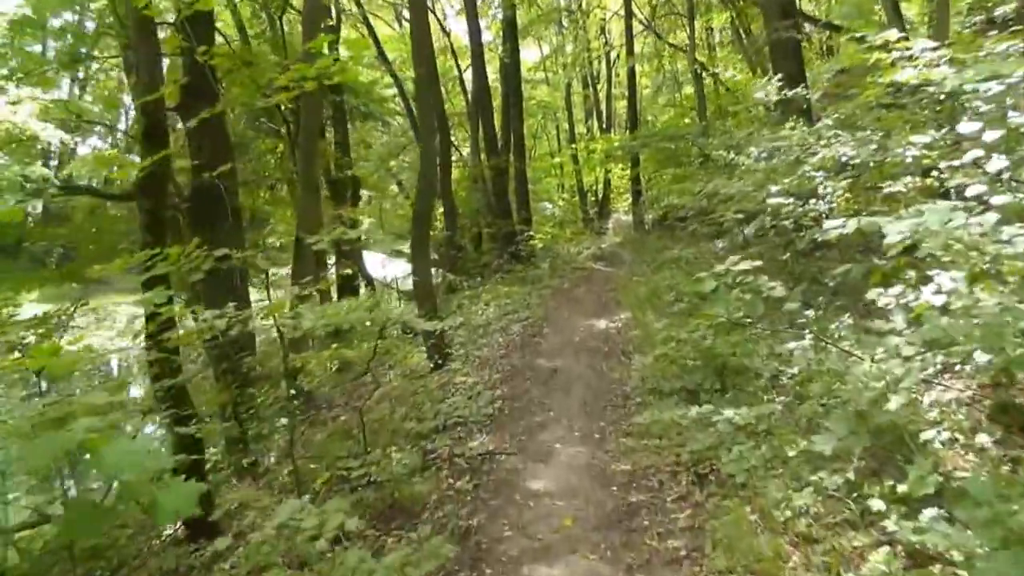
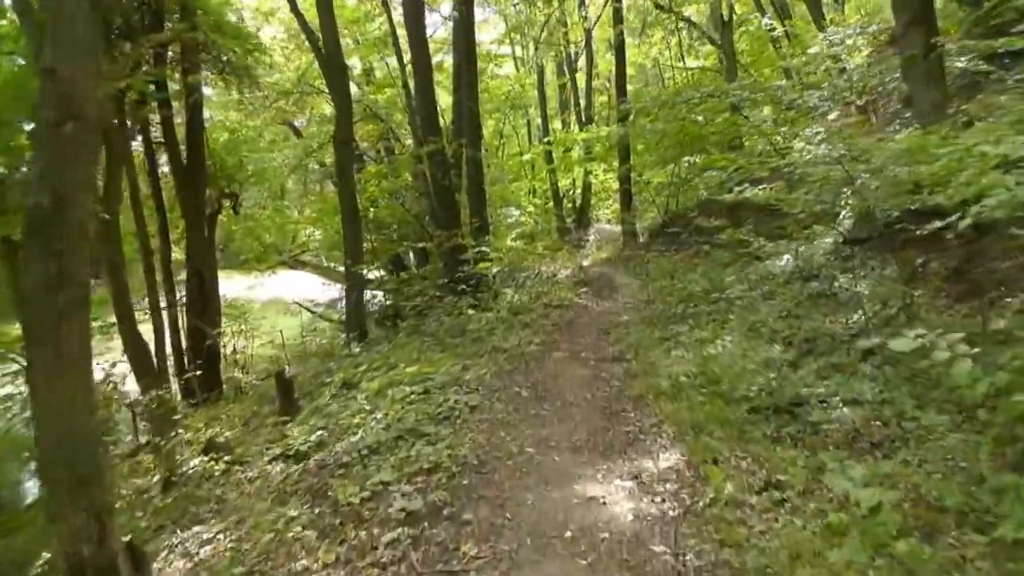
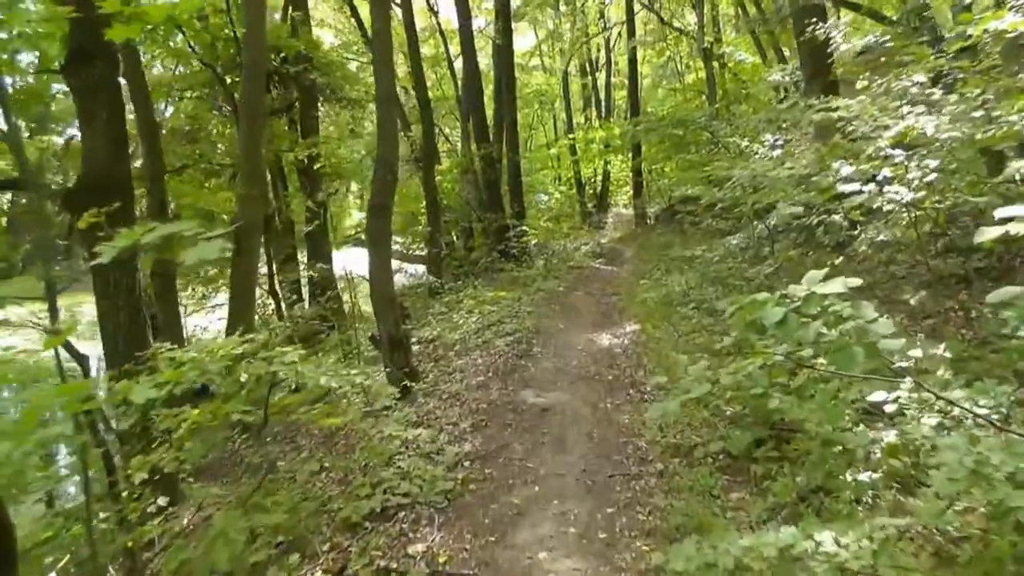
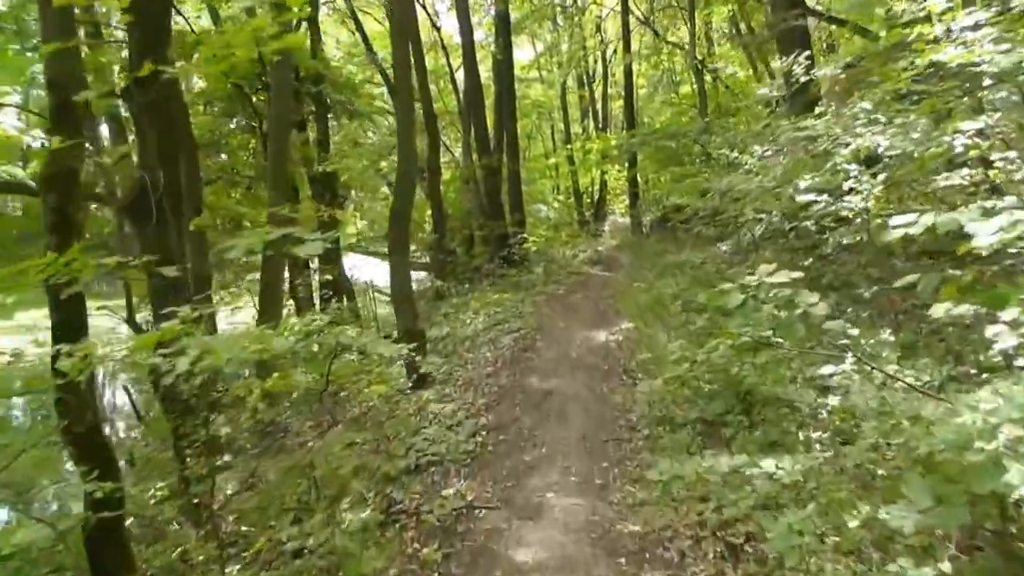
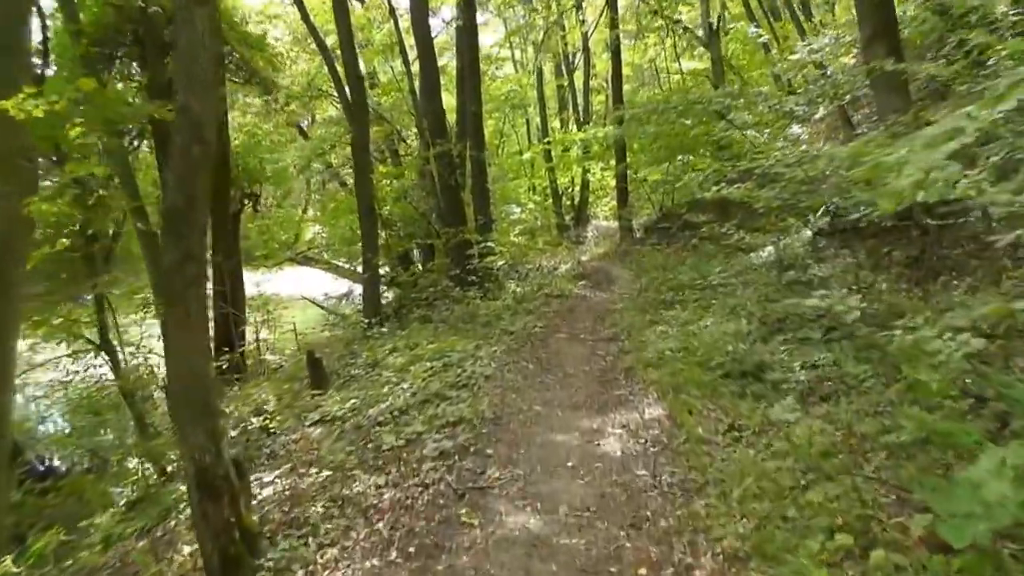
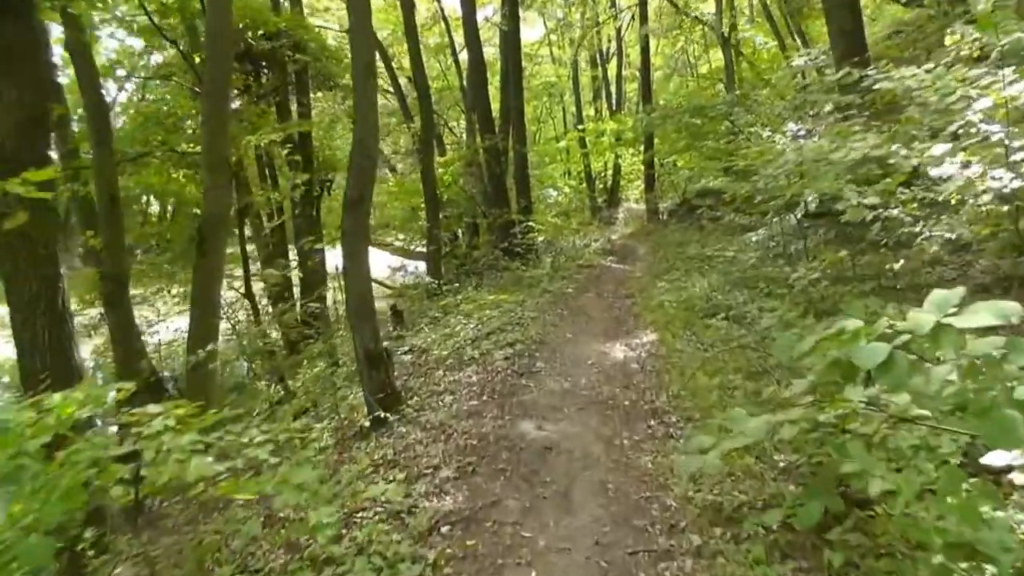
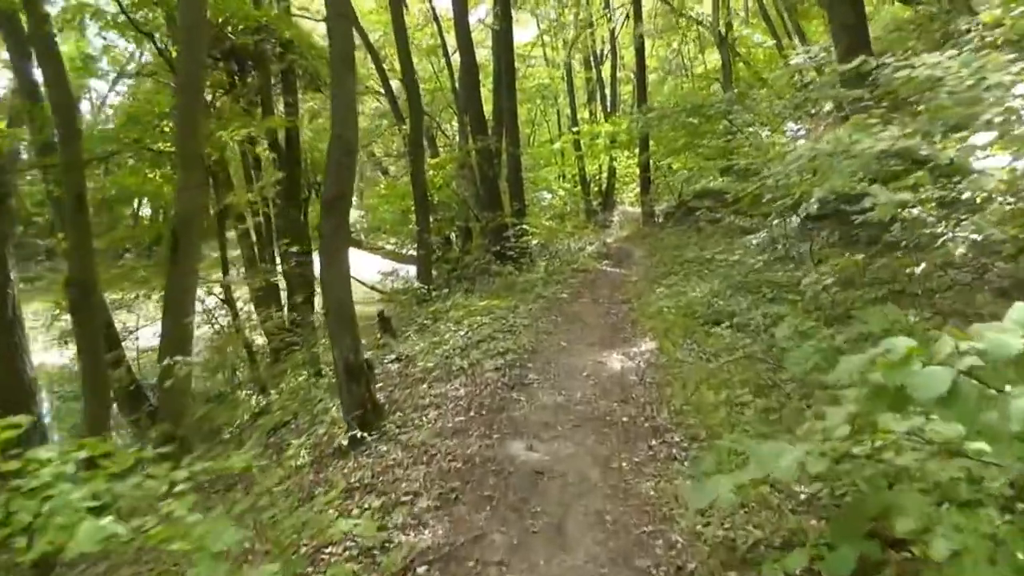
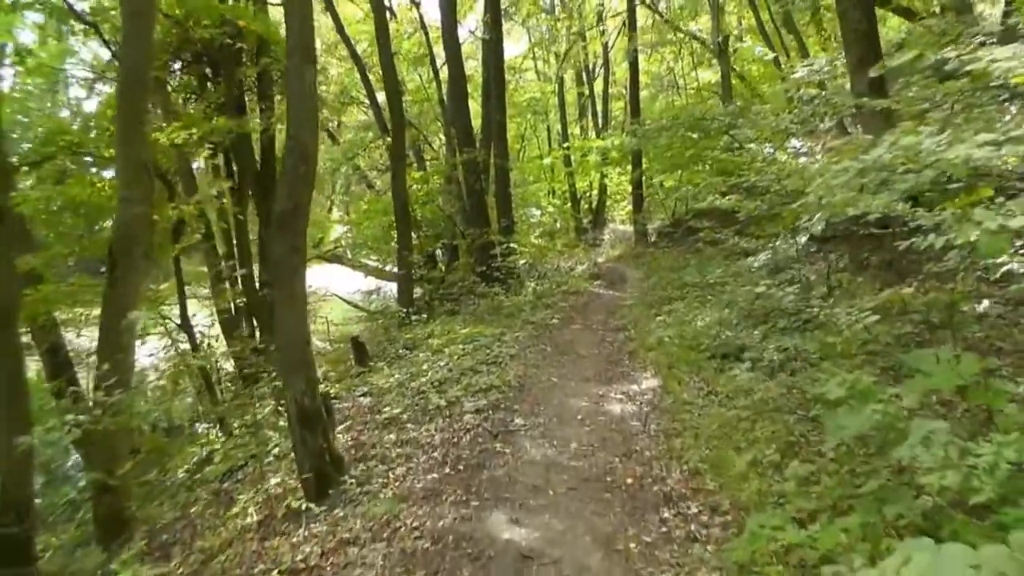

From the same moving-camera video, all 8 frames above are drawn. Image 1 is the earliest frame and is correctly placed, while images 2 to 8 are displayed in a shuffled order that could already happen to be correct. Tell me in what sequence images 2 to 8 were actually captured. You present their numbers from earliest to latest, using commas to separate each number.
4, 3, 6, 7, 8, 5, 2
